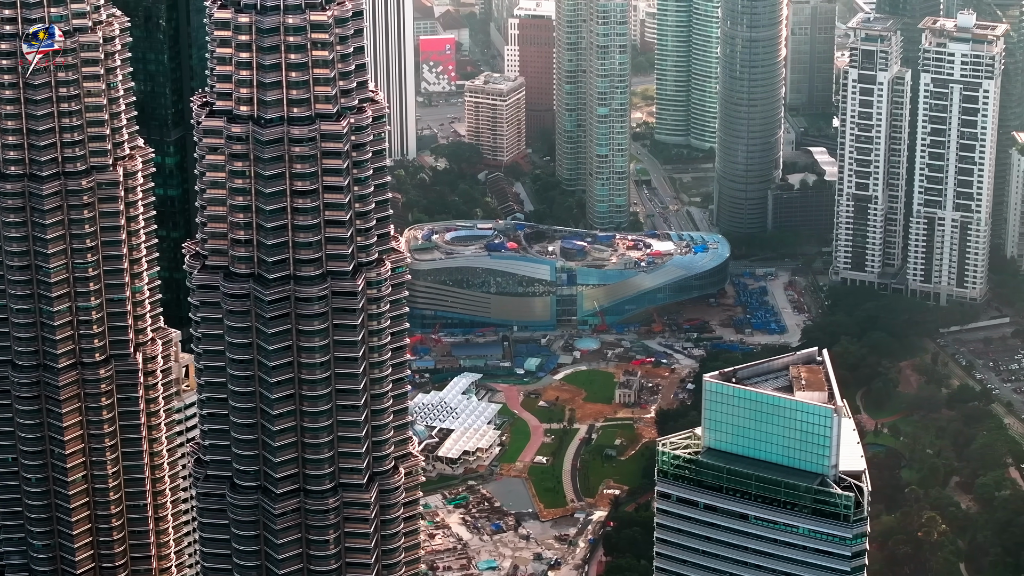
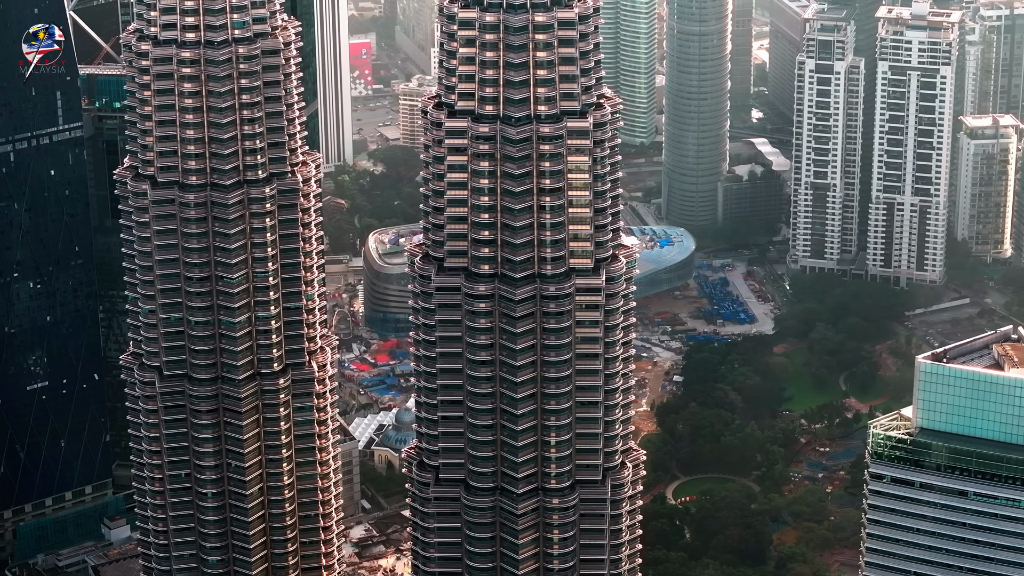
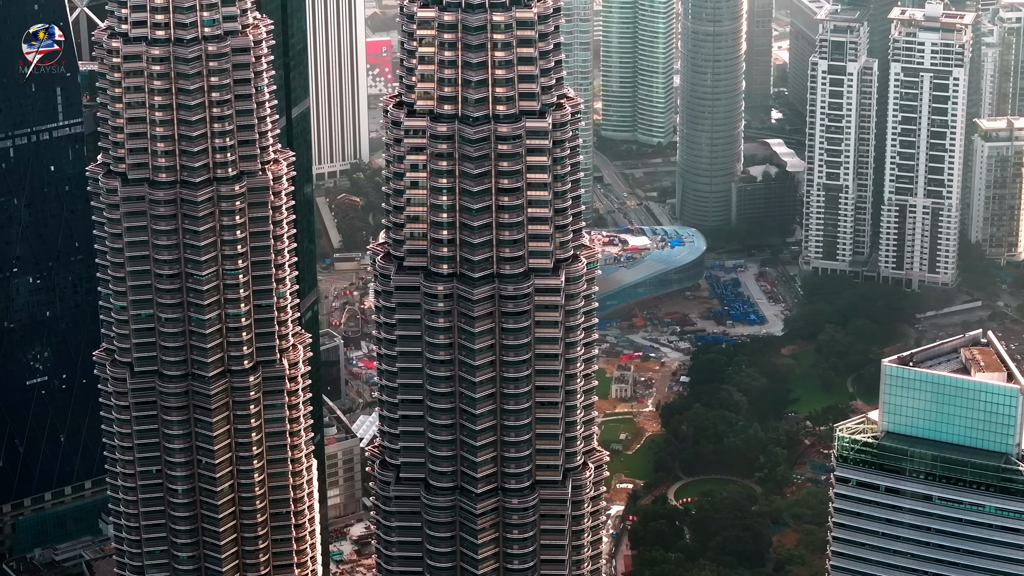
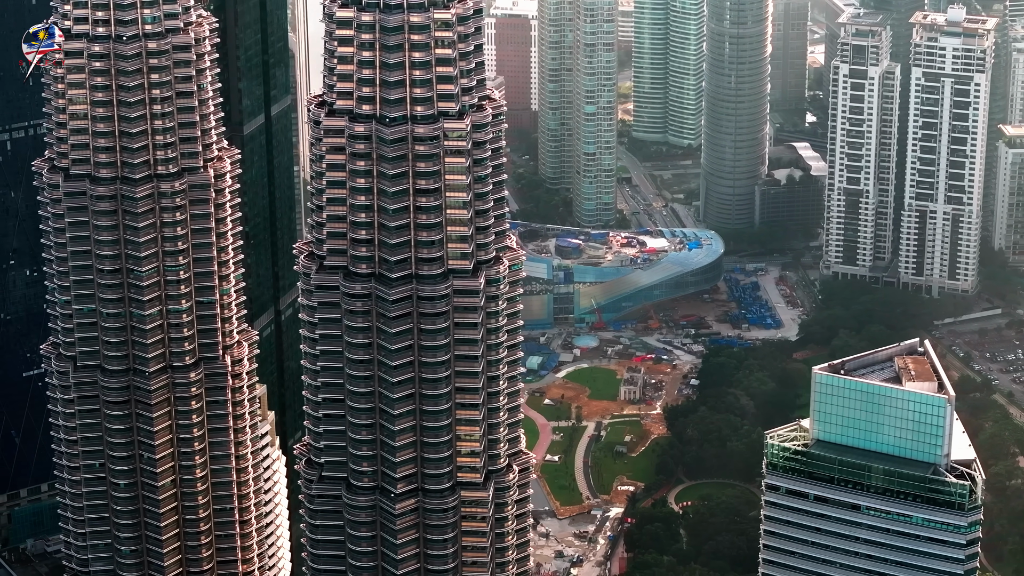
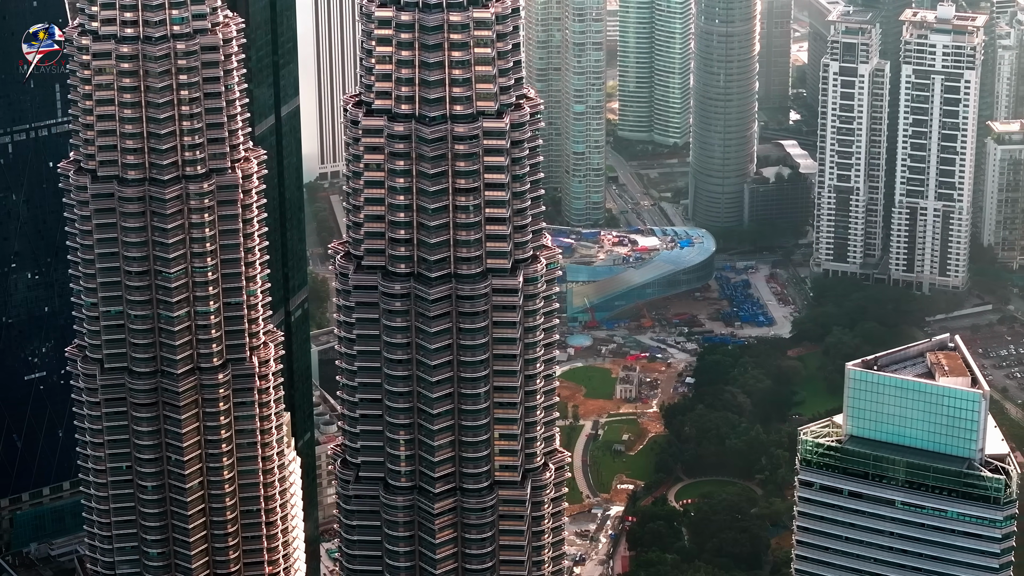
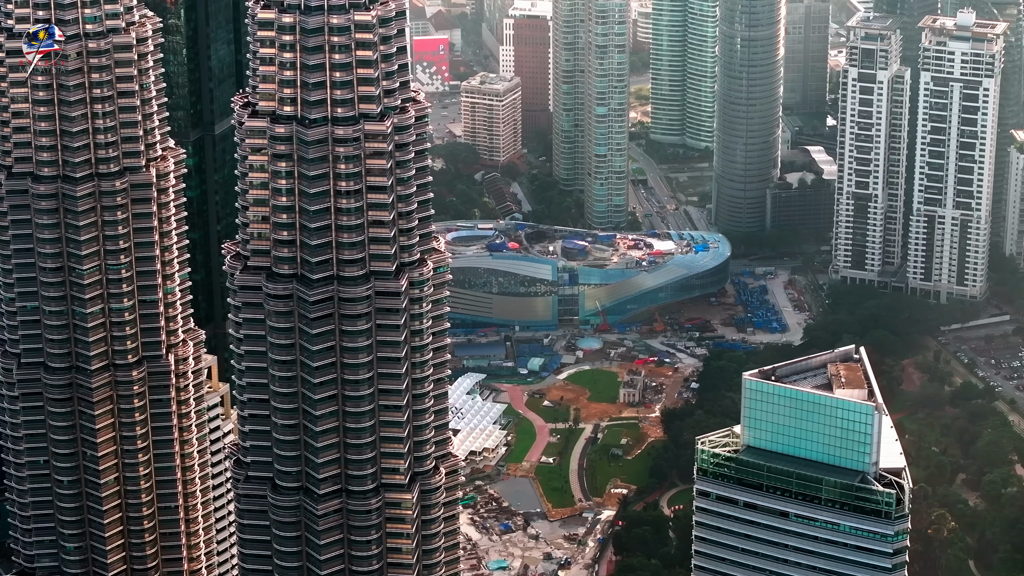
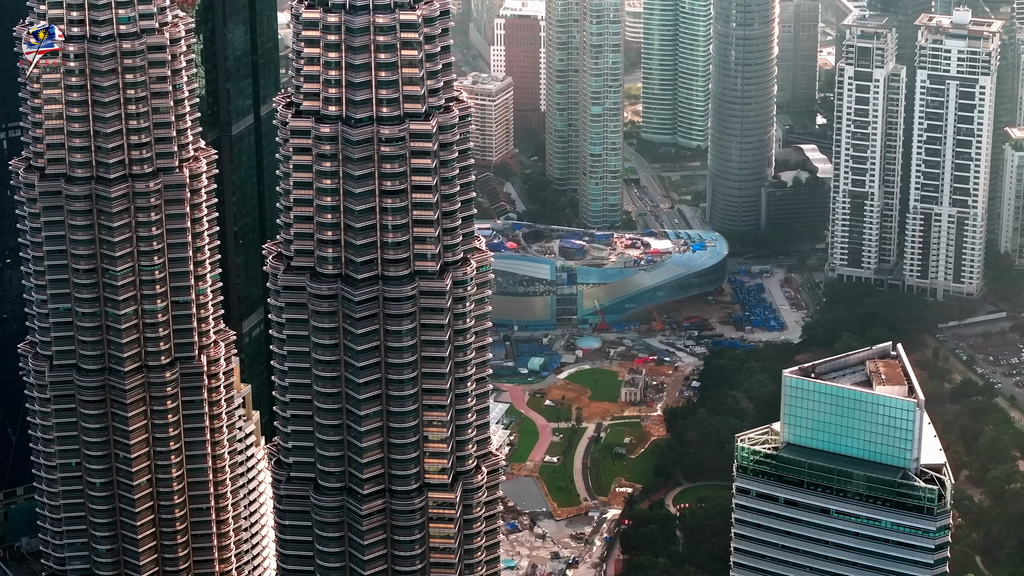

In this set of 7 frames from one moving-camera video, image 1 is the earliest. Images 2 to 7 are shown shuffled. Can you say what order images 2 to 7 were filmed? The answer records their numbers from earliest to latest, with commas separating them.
6, 7, 4, 5, 3, 2
